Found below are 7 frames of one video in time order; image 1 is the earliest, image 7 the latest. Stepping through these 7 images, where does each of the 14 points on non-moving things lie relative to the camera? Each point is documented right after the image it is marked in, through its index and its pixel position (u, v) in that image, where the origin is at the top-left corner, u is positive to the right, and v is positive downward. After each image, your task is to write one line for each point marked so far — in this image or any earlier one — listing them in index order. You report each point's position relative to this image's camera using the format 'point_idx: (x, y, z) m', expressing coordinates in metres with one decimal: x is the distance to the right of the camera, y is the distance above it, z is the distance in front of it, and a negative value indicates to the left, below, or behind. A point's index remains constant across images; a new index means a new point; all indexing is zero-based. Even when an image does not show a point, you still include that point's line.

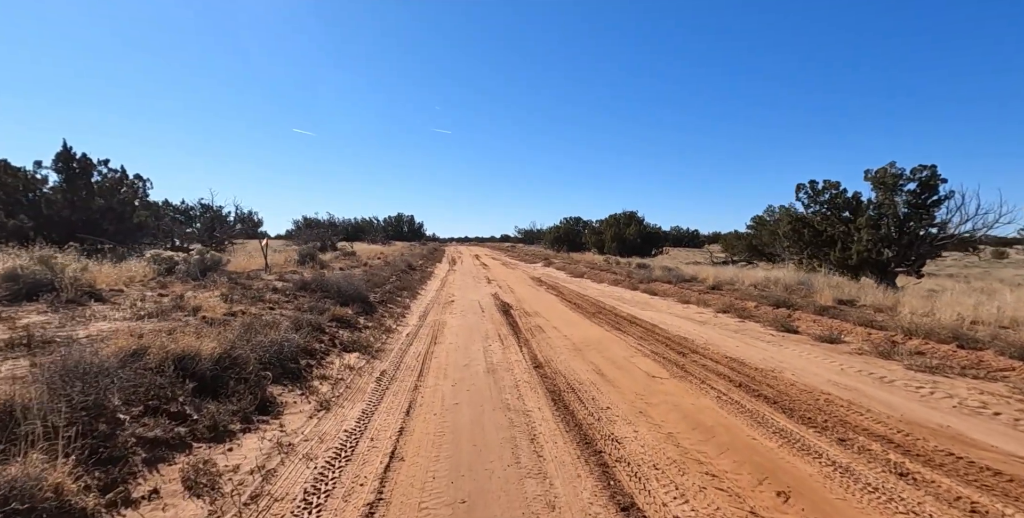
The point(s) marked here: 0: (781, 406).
0: (+3.1, -1.7, +6.0) m
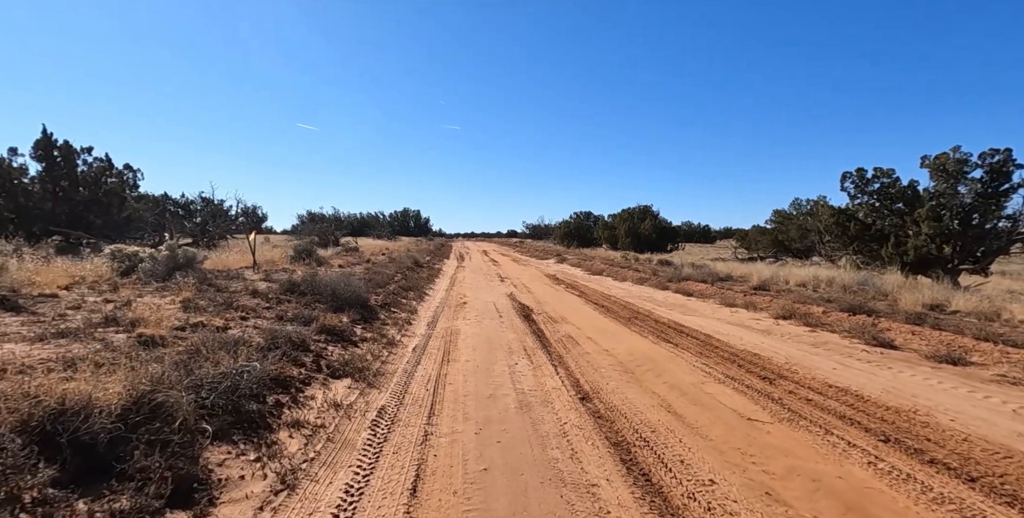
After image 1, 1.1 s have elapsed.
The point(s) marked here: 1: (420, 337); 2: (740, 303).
0: (+3.6, -1.7, +3.9) m
1: (-1.9, -1.6, +10.5) m
2: (+6.7, -1.3, +15.0) m
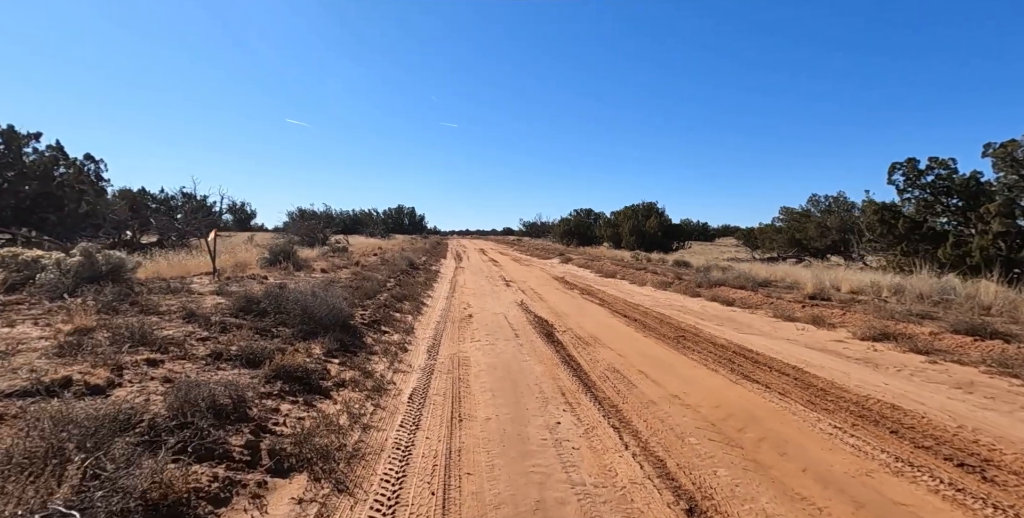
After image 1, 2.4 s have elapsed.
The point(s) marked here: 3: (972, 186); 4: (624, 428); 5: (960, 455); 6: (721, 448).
0: (+4.1, -1.9, +1.3) m
1: (-1.4, -1.8, +7.8) m
2: (+7.1, -1.4, +12.5) m
3: (+16.6, +2.6, +18.5) m
4: (+1.3, -1.9, +5.7) m
5: (+4.1, -1.8, +4.7) m
6: (+2.1, -1.9, +5.1) m
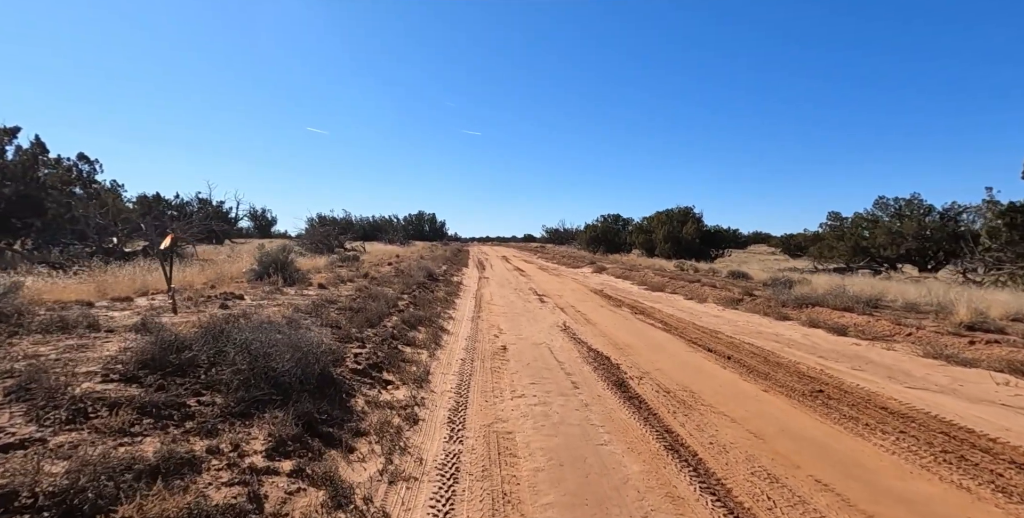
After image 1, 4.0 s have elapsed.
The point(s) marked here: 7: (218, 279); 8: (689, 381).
0: (+4.6, -2.1, -2.4) m
1: (-0.7, -2.0, +4.4) m
2: (+8.0, -1.7, +8.7) m
3: (+17.8, +2.2, +14.4) m
4: (+1.9, -2.1, +2.2) m
5: (+4.7, -2.0, +1.1) m
6: (+2.7, -2.1, +1.5) m
7: (-8.4, -0.8, +14.7) m
8: (+2.9, -2.0, +8.4) m
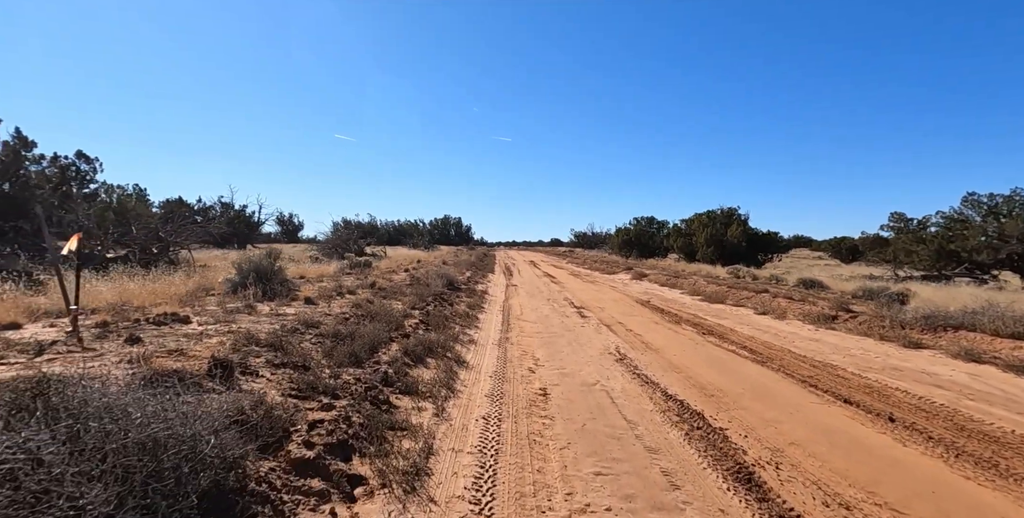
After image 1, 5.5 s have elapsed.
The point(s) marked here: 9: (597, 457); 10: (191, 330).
0: (+4.6, -2.1, -5.9) m
1: (-0.4, -2.1, +1.1) m
2: (+8.5, -1.8, +4.9) m
3: (+18.6, +2.1, +10.2) m
4: (+2.1, -2.2, -1.2) m
5: (+4.9, -2.1, -2.5) m
6: (+2.9, -2.1, -2.0) m
7: (-7.5, -1.0, +11.8) m
8: (+3.4, -2.1, +4.9) m
9: (+0.9, -2.1, +5.6) m
10: (-5.3, -1.2, +8.3) m
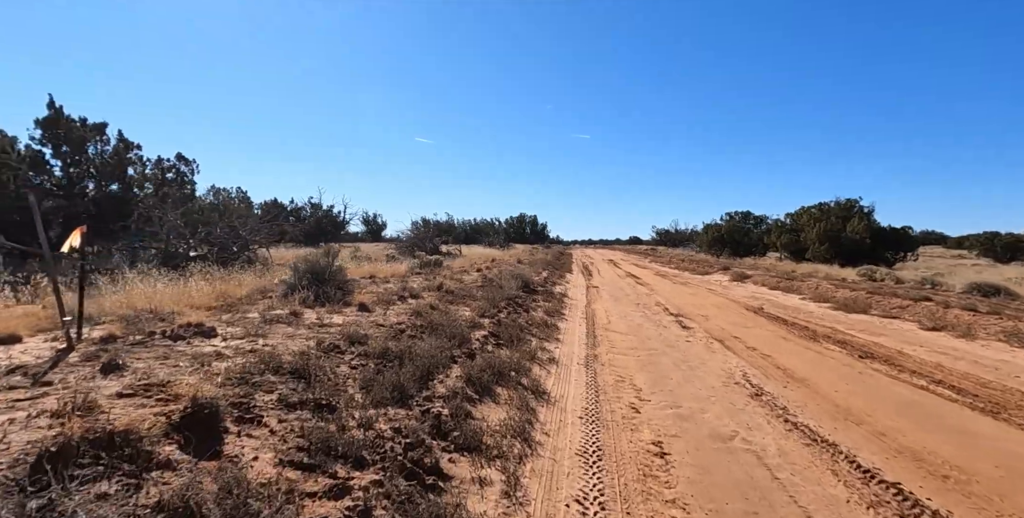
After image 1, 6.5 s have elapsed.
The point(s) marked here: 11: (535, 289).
0: (+3.6, -2.1, -8.9) m
1: (-0.2, -2.1, -1.2) m
2: (+9.1, -1.8, +1.3) m
3: (+19.8, +2.1, +5.0) m
4: (+1.9, -2.2, -3.8) m
5: (+4.4, -2.1, -5.5) m
6: (+2.5, -2.2, -4.7) m
7: (-5.8, -1.0, +10.4) m
8: (+4.1, -2.1, +2.1) m
9: (+1.7, -2.1, +3.1) m
10: (-4.1, -1.2, +6.7) m
11: (+0.9, -1.1, +19.6) m
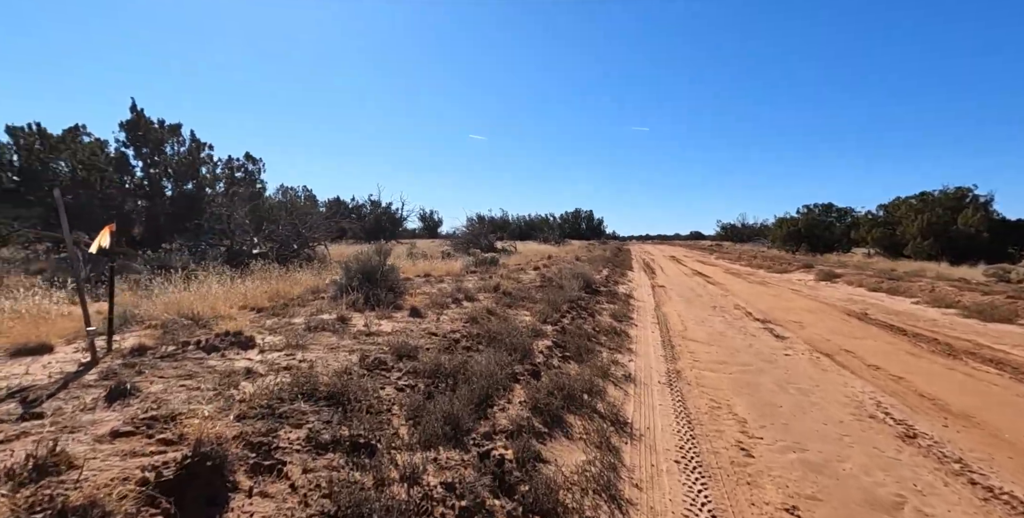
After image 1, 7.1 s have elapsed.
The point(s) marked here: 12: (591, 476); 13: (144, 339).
0: (+2.8, -2.3, -10.4) m
1: (-0.3, -2.2, -2.4) m
2: (+9.3, -1.9, -0.8) m
3: (+20.3, +2.0, +1.7) m
4: (+1.6, -2.3, -5.2) m
5: (+3.9, -2.2, -7.1) m
6: (+2.2, -2.3, -6.1) m
7: (-4.5, -1.0, +9.8) m
8: (+4.4, -2.2, +0.4) m
9: (+2.1, -2.2, +1.7) m
10: (-3.2, -1.2, +5.9) m
11: (+3.1, -1.1, +18.1) m
12: (+0.7, -1.9, +4.5) m
13: (-5.1, -0.8, +6.9) m
